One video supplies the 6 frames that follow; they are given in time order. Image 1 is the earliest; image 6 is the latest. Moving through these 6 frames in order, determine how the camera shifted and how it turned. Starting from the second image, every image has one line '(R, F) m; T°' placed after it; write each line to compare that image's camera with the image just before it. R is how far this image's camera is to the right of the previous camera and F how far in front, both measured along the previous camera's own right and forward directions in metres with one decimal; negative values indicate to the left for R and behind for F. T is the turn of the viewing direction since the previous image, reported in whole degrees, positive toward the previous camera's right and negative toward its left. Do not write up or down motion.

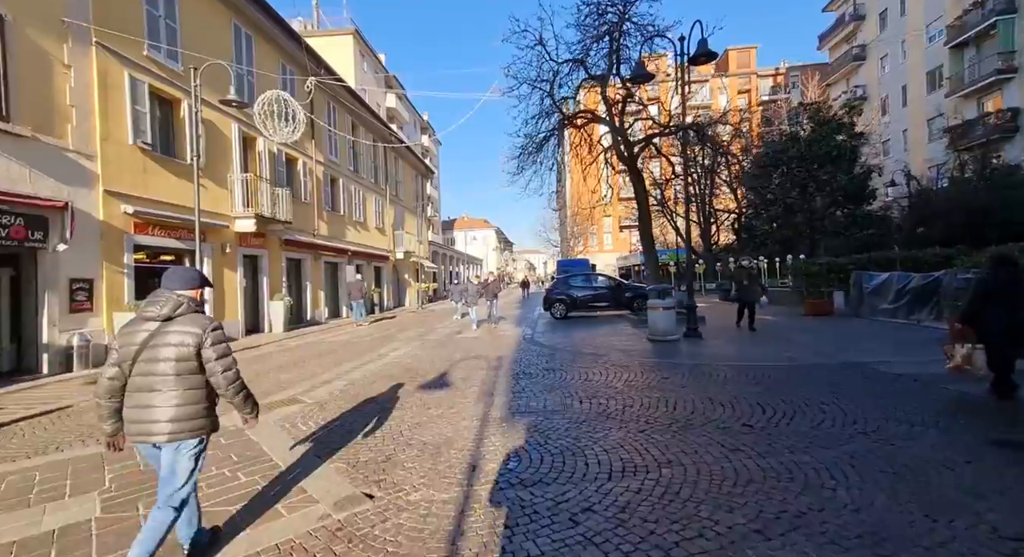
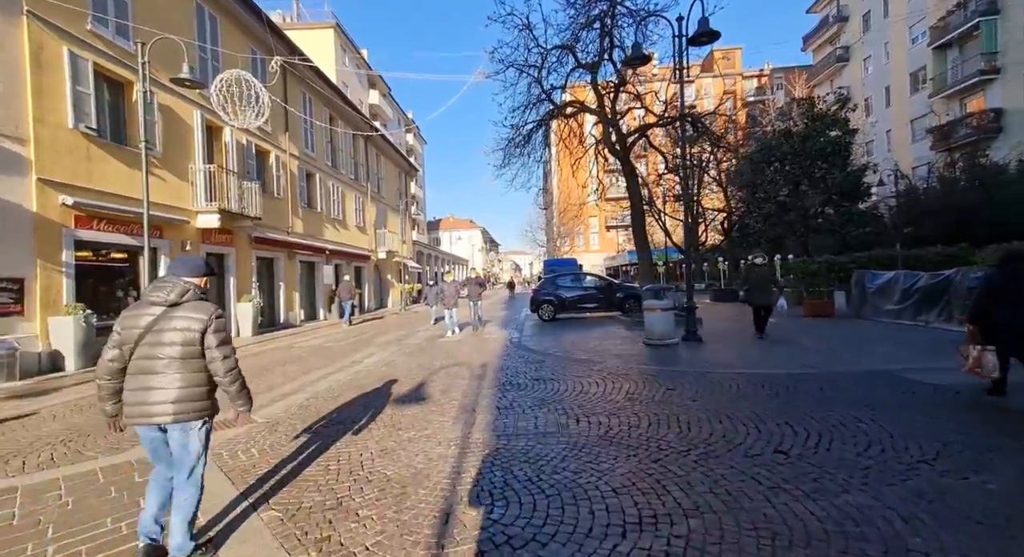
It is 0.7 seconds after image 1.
(0.0, +0.9) m; +2°
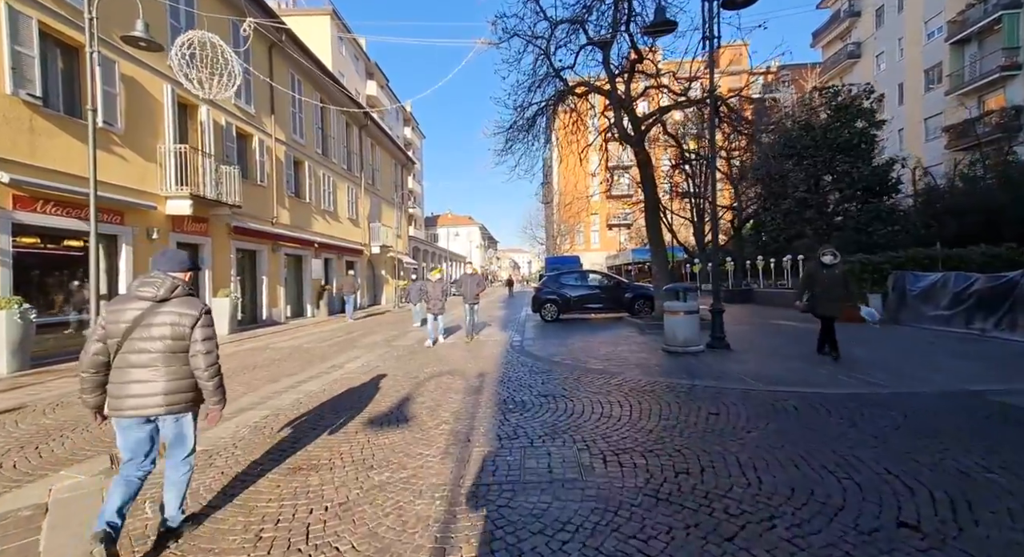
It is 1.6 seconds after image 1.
(-0.1, +1.3) m; 0°
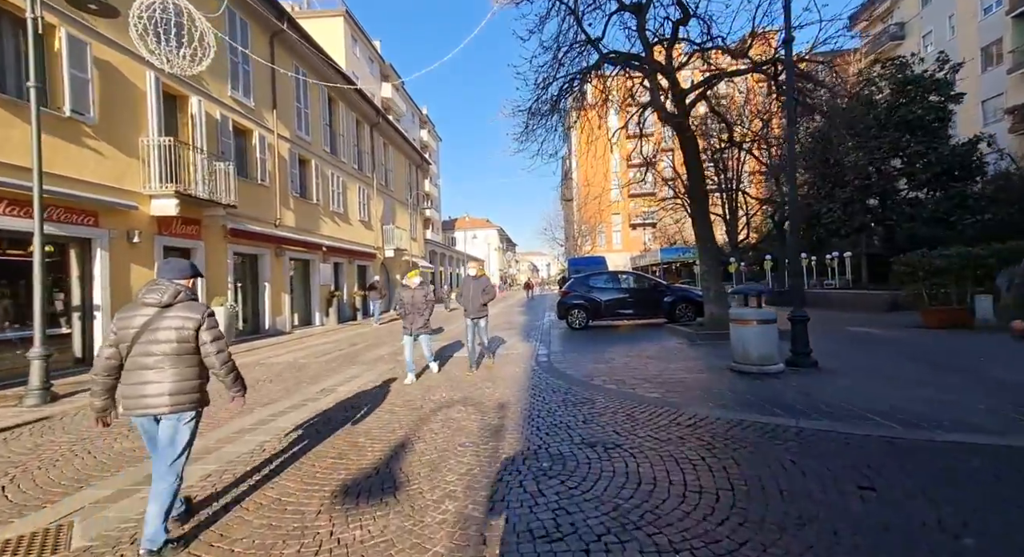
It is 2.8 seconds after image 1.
(-0.1, +1.7) m; -2°
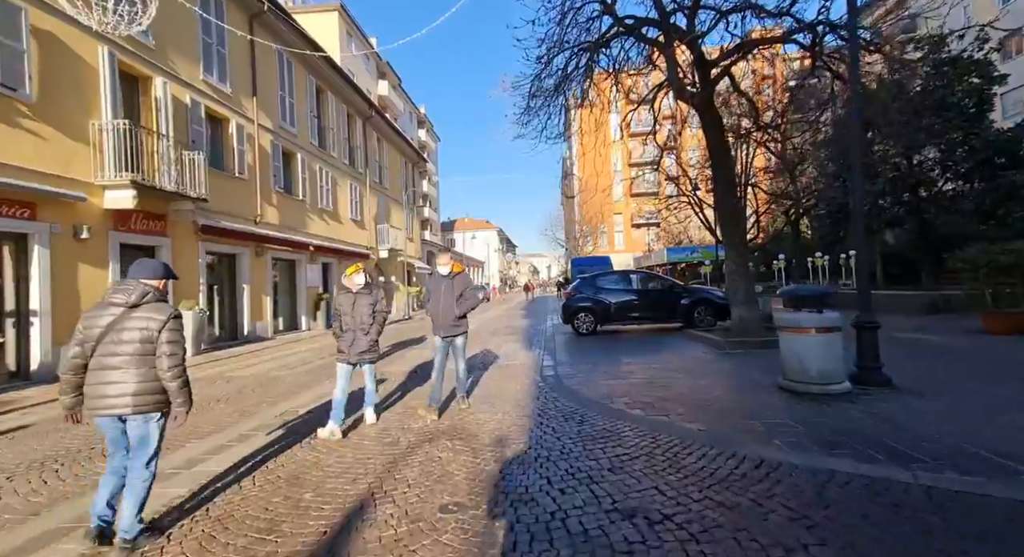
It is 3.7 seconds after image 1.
(0.0, +1.3) m; 0°
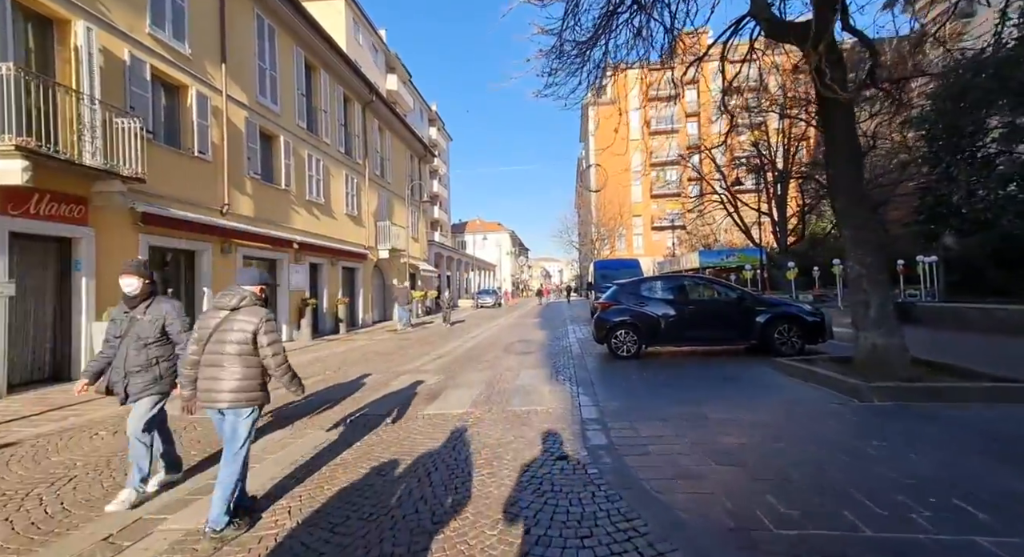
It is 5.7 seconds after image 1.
(-0.2, +2.9) m; -1°
